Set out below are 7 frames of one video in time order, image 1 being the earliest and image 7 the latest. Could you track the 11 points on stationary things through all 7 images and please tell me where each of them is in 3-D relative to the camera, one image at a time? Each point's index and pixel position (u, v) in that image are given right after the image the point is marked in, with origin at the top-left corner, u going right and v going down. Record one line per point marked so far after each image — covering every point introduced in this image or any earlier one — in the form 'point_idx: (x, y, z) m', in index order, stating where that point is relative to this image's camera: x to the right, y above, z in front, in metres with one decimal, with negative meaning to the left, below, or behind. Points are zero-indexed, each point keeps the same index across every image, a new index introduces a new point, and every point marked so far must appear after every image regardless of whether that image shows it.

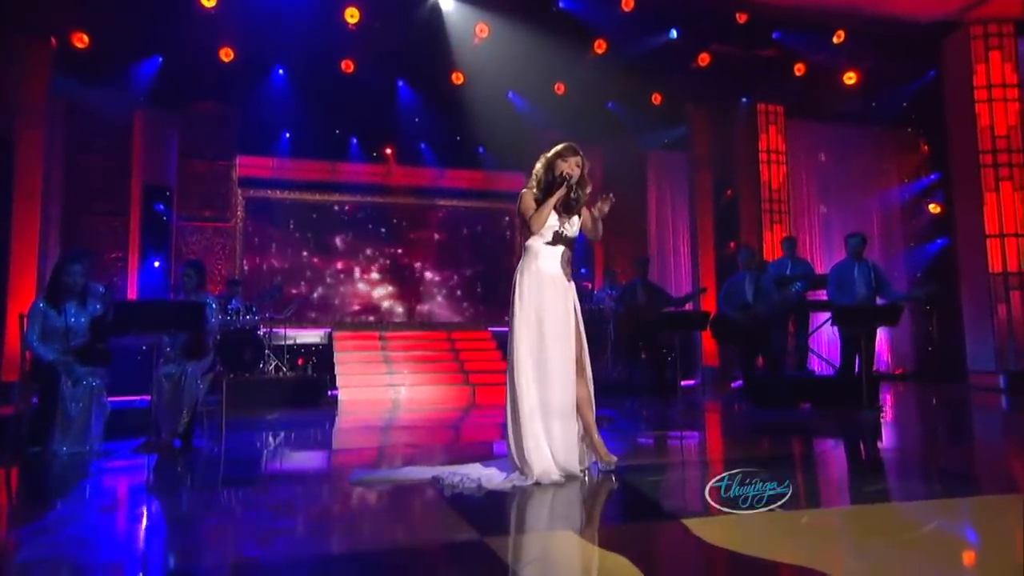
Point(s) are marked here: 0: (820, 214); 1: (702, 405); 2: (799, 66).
0: (+4.2, +1.0, +14.4) m
1: (+2.0, -1.2, +11.2) m
2: (+3.3, +2.5, +12.0) m
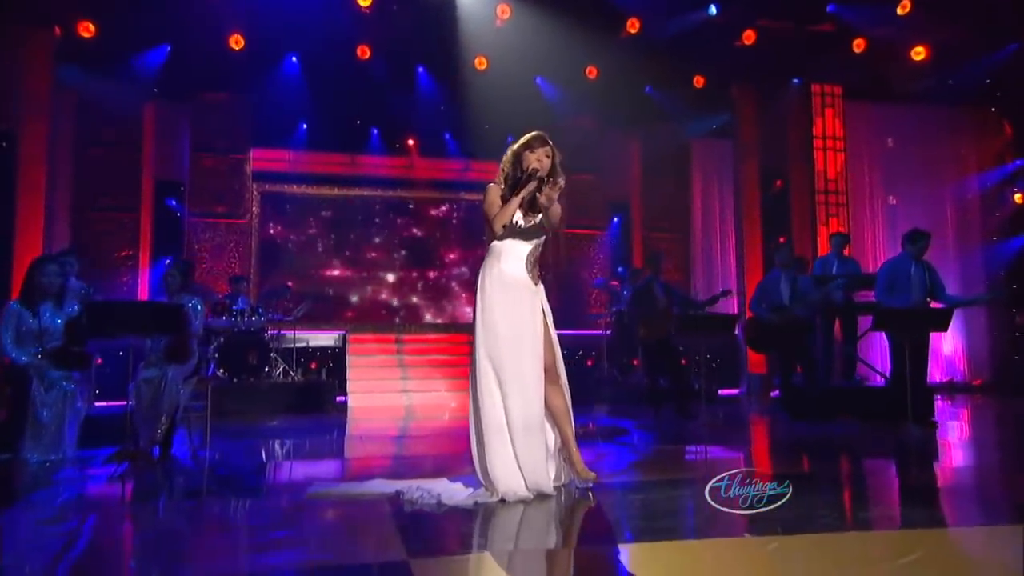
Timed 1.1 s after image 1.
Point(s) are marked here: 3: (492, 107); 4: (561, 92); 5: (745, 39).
0: (+4.7, +1.1, +13.2) m
1: (+2.2, -1.2, +10.2) m
2: (+3.6, +2.5, +10.9) m
3: (-0.3, +2.1, +12.3) m
4: (+0.5, +2.3, +12.0) m
5: (+2.4, +2.5, +10.7) m
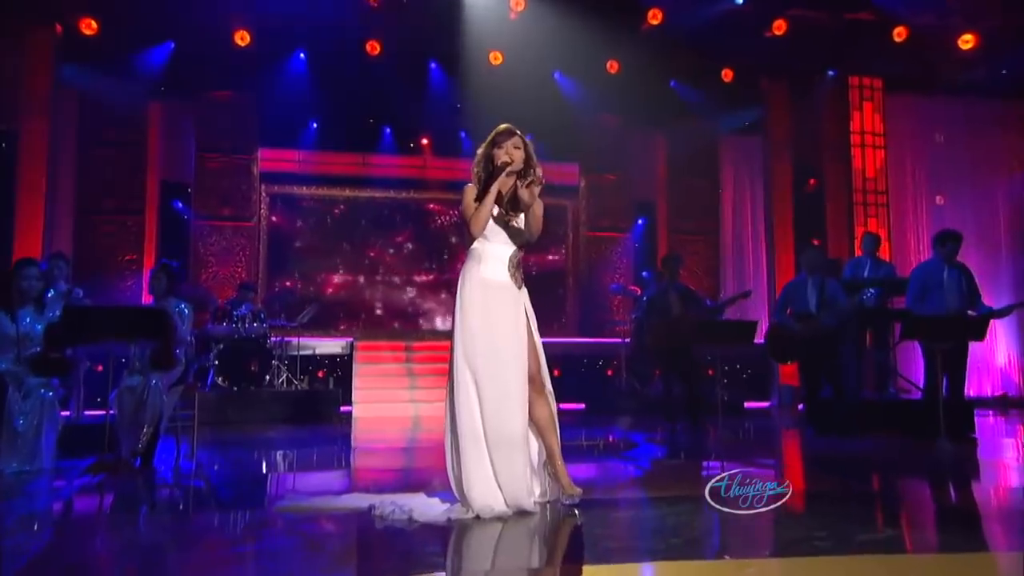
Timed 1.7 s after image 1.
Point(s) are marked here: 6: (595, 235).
0: (+5.0, +1.0, +12.3) m
1: (+2.3, -1.3, +9.5) m
2: (+3.7, +2.5, +10.1) m
3: (0.0, +2.1, +11.8) m
4: (+0.8, +2.2, +11.5) m
5: (+2.5, +2.5, +10.0) m
6: (+1.1, +0.7, +13.8) m
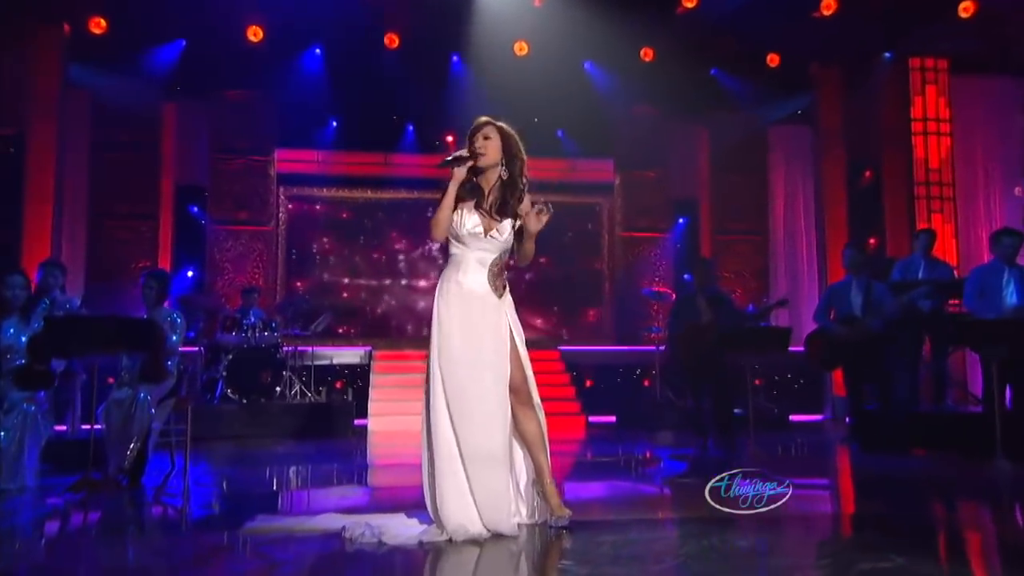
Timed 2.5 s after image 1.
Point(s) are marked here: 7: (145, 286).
0: (+5.4, +1.0, +11.2) m
1: (+2.4, -1.3, +8.7) m
2: (+3.9, +2.5, +9.1) m
3: (+0.3, +2.0, +11.2) m
4: (+1.1, +2.2, +10.8) m
5: (+2.7, +2.4, +9.1) m
6: (+1.6, +0.6, +13.0) m
7: (-2.7, 0.0, +7.7) m
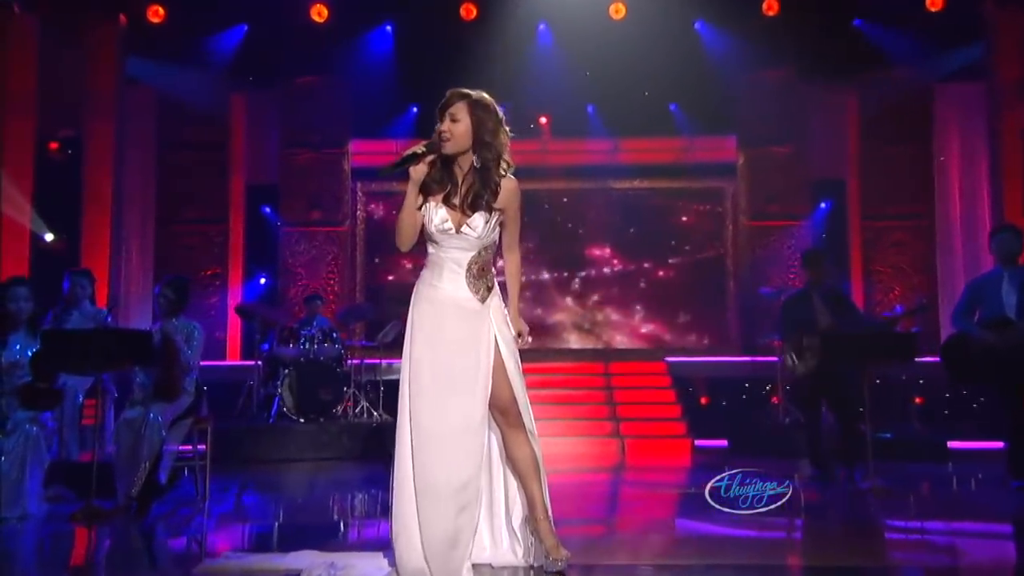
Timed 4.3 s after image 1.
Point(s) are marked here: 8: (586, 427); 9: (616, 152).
0: (+6.3, +1.1, +8.7) m
1: (+2.9, -1.3, +6.8) m
2: (+4.4, +2.5, +6.9) m
3: (+1.3, +2.0, +9.7) m
4: (+2.0, +2.2, +9.1) m
5: (+3.2, +2.5, +7.2) m
6: (+3.0, +0.7, +11.2) m
7: (-2.3, 0.0, +6.9) m
8: (+0.6, -1.1, +8.7) m
9: (+1.1, +1.5, +11.2) m
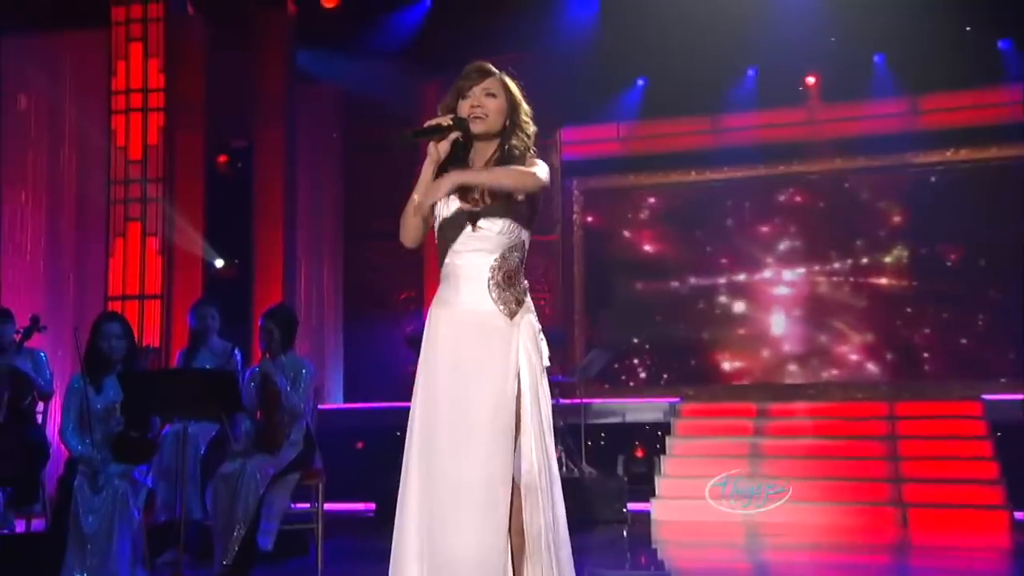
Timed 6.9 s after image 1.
0: (+7.2, +1.2, +4.2) m
1: (+3.5, -1.2, +3.6) m
2: (+4.8, +2.6, +3.3) m
3: (+3.0, +2.0, +6.9) m
4: (+3.4, +2.1, +6.2) m
5: (+3.8, +2.5, +4.0) m
6: (+5.1, +0.7, +7.7) m
7: (-1.4, -0.2, +5.7) m
8: (+2.0, -1.2, +6.3) m
9: (+3.3, +1.4, +8.4) m
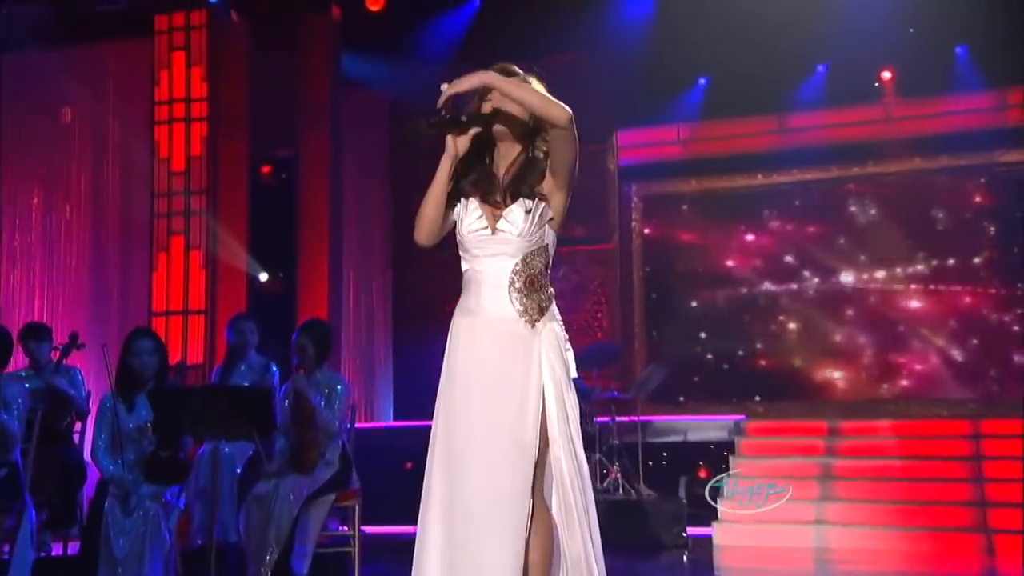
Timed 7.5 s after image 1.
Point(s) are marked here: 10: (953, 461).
0: (+7.3, +1.2, +3.3) m
1: (+3.6, -1.2, +3.0) m
2: (+4.8, +2.6, +2.6) m
3: (+3.3, +1.9, +6.4) m
4: (+3.6, +2.1, +5.6) m
5: (+3.9, +2.5, +3.4) m
6: (+5.5, +0.6, +7.0) m
7: (-1.1, -0.3, +5.4) m
8: (+2.3, -1.2, +5.7) m
9: (+3.7, +1.3, +7.8) m
10: (+2.6, -1.0, +6.1) m
